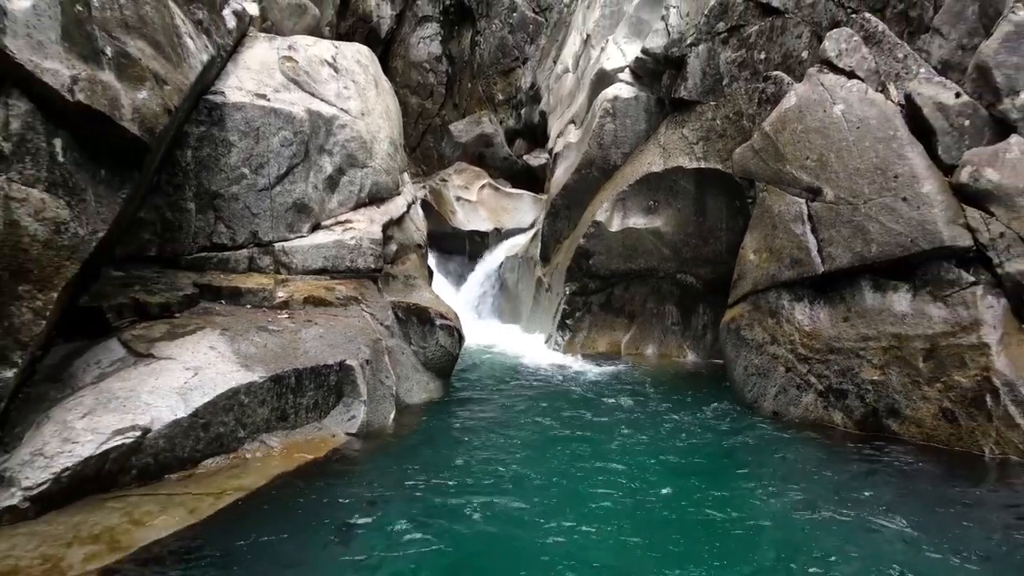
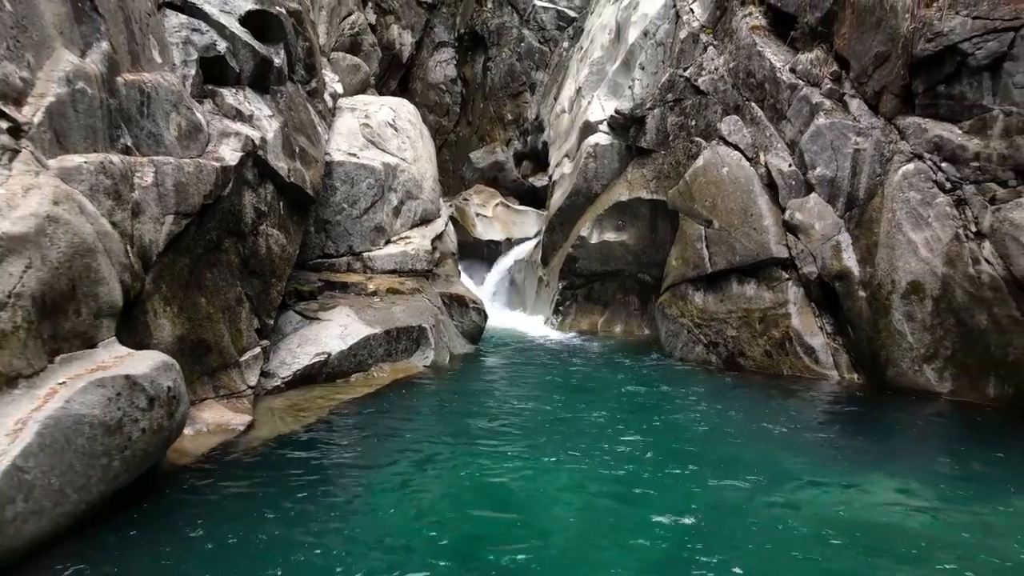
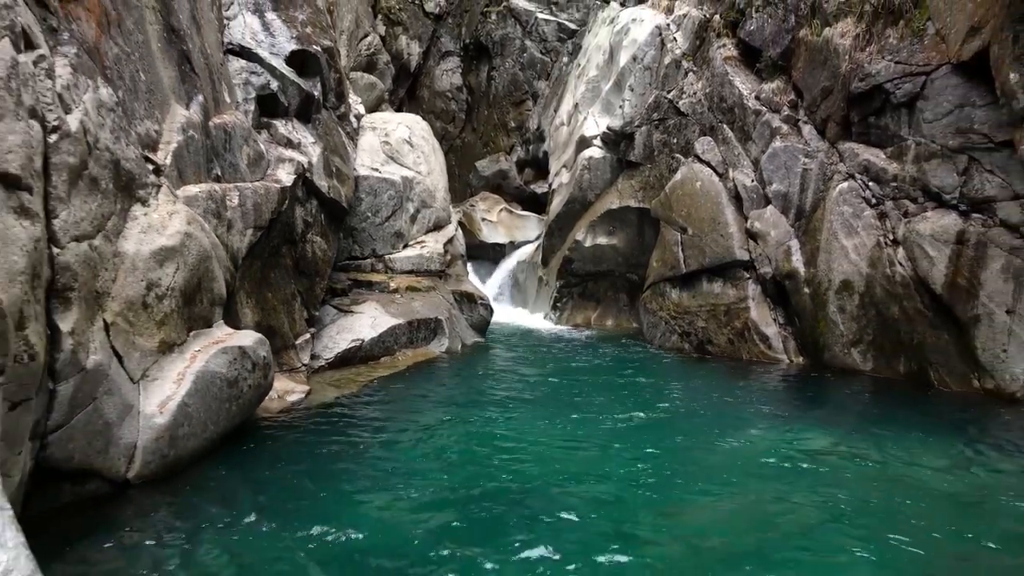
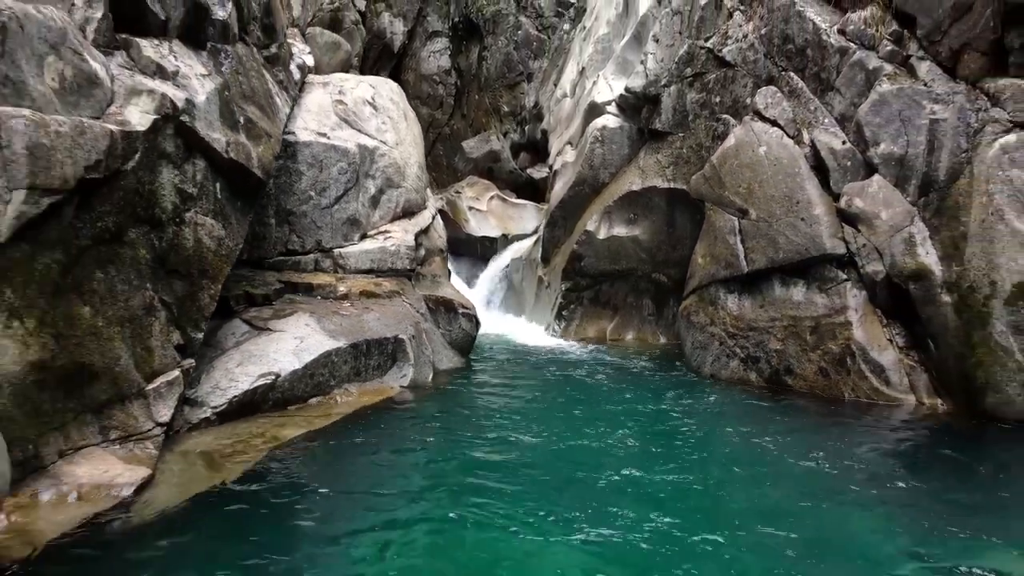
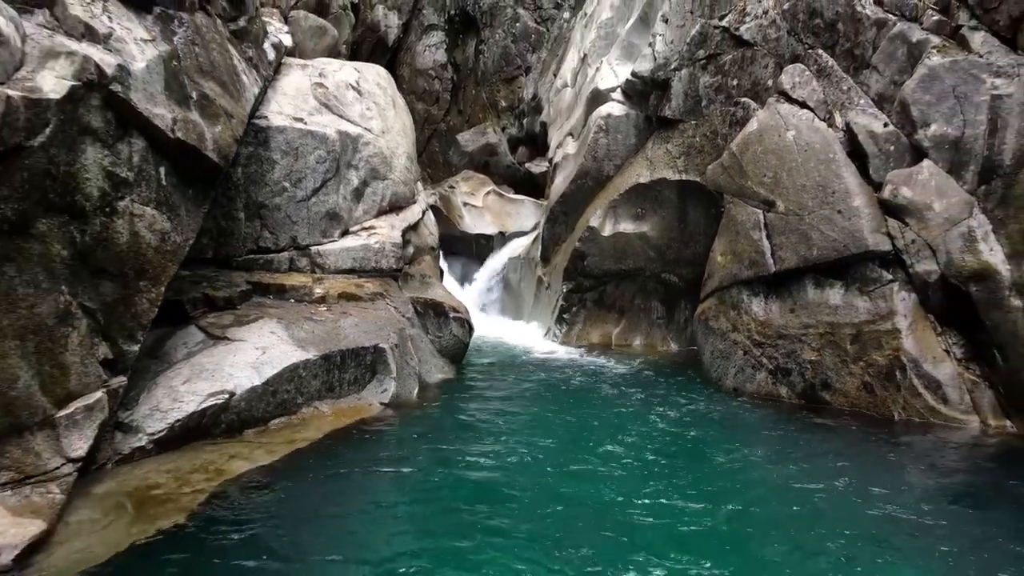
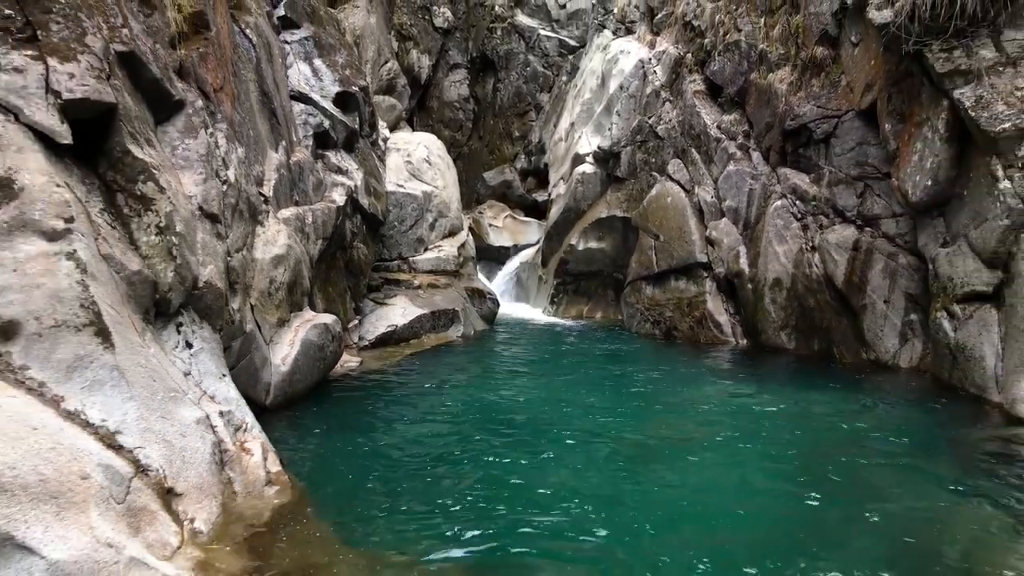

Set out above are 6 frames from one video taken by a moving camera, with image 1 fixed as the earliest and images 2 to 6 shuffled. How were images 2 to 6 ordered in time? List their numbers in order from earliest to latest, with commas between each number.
5, 4, 2, 3, 6
